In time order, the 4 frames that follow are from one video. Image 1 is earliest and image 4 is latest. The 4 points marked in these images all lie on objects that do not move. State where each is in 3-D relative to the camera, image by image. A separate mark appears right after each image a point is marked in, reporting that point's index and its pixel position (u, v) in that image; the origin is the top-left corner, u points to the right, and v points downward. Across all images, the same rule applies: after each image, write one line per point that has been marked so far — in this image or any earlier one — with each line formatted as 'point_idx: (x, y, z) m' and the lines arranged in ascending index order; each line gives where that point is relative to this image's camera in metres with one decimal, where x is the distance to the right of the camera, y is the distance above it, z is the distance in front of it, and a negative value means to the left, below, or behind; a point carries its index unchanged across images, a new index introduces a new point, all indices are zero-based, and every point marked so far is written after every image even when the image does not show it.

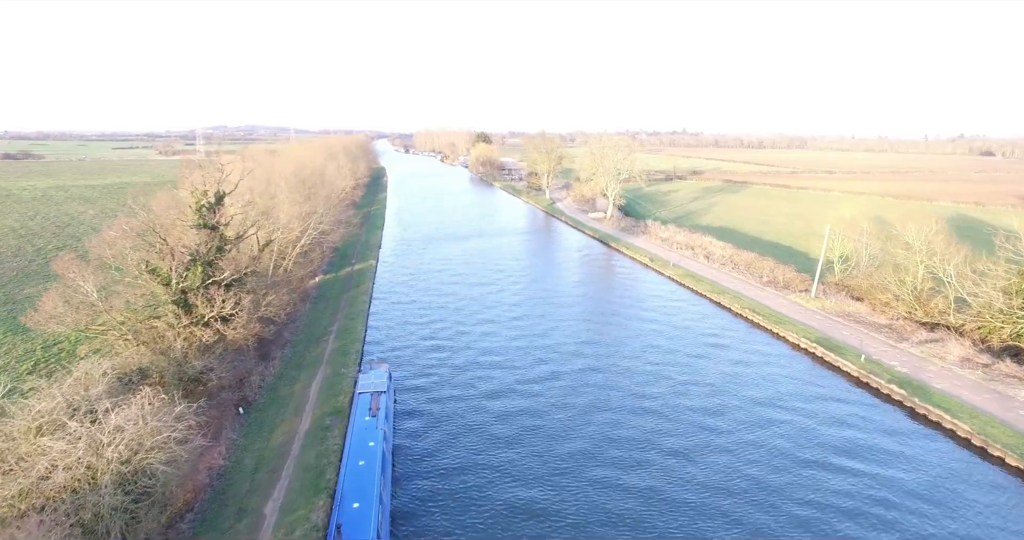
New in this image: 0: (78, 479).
0: (-7.2, -3.5, +14.2) m
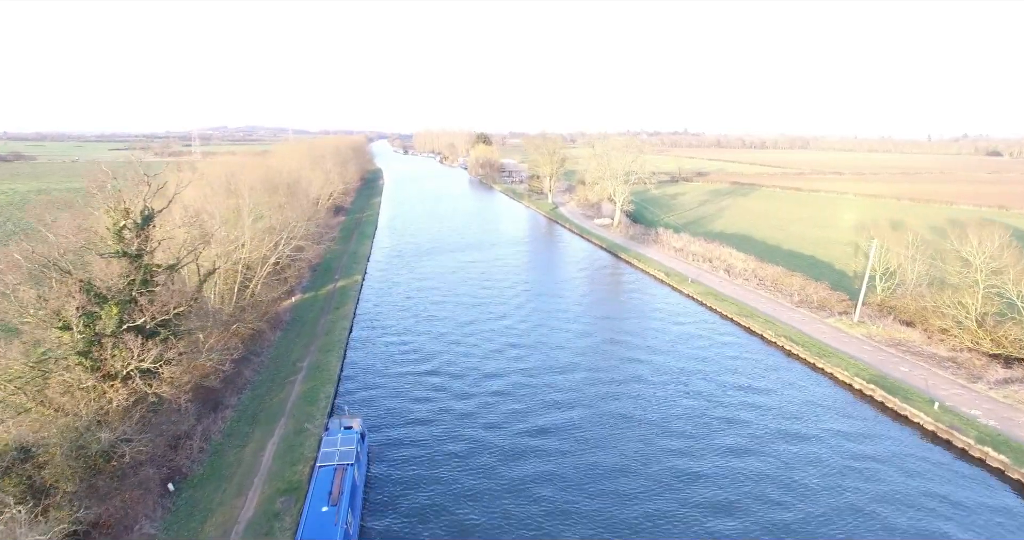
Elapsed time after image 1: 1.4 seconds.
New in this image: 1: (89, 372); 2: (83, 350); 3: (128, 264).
0: (-7.2, -4.4, +9.0) m
1: (-9.1, -2.2, +17.9) m
2: (-9.1, -1.7, +17.7) m
3: (-8.8, +0.1, +19.2) m
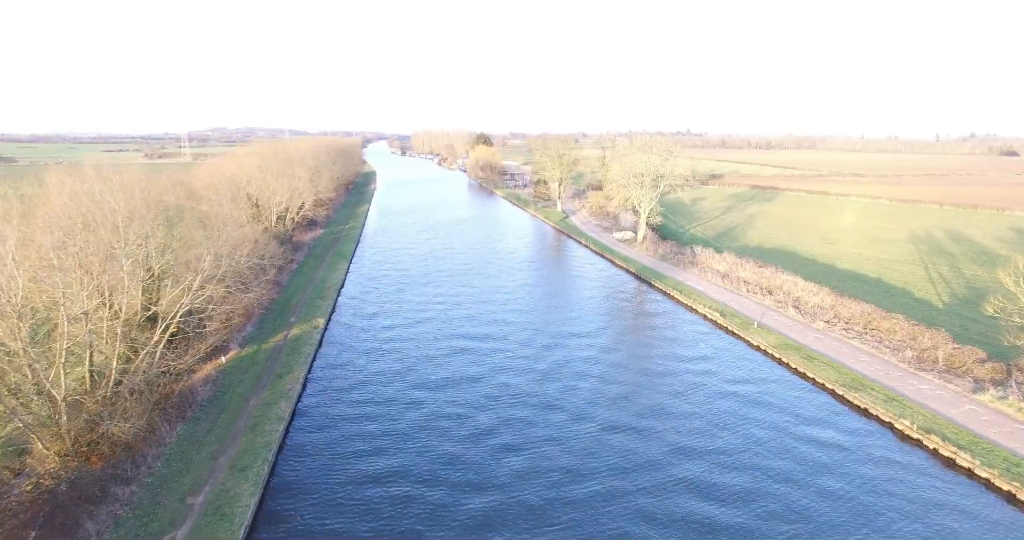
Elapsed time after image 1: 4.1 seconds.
0: (-6.7, -6.1, -2.7) m
1: (-8.6, -3.9, +6.3) m
2: (-8.6, -3.5, +6.0) m
3: (-8.3, -1.7, +7.6) m
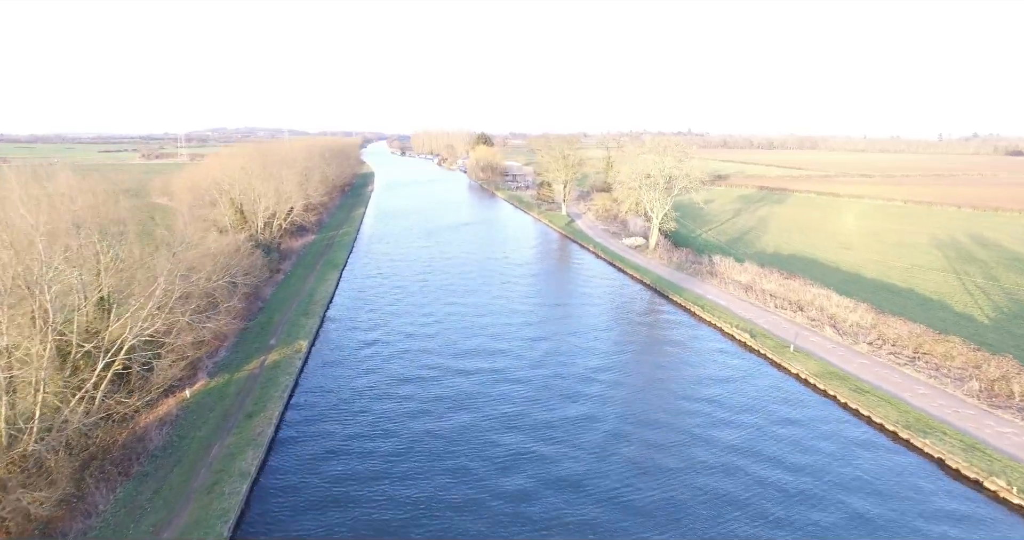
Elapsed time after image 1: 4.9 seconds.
0: (-6.5, -6.8, -6.9) m
1: (-8.4, -4.6, +2.1) m
2: (-8.4, -4.1, +1.8) m
3: (-8.1, -2.3, +3.4) m
